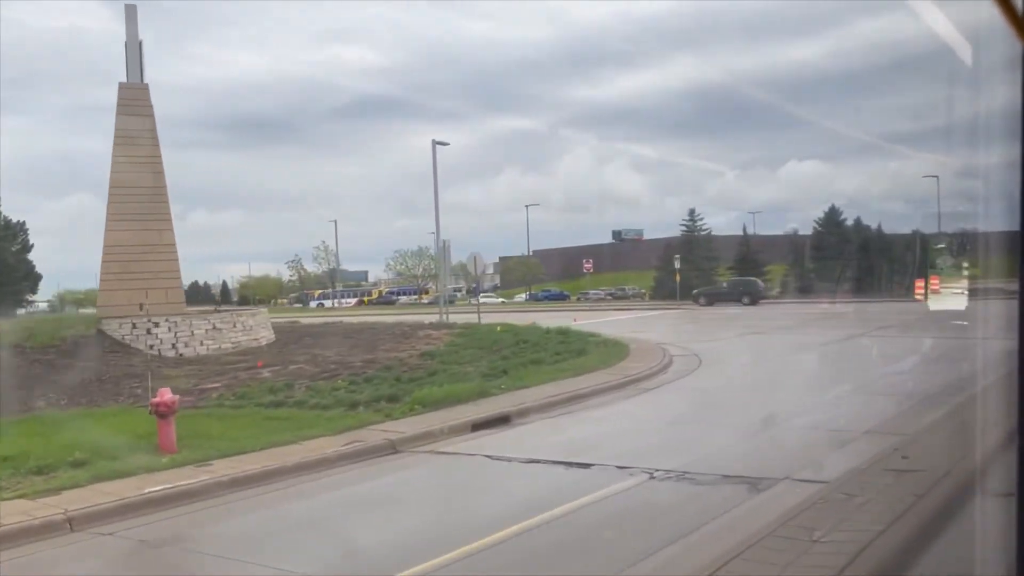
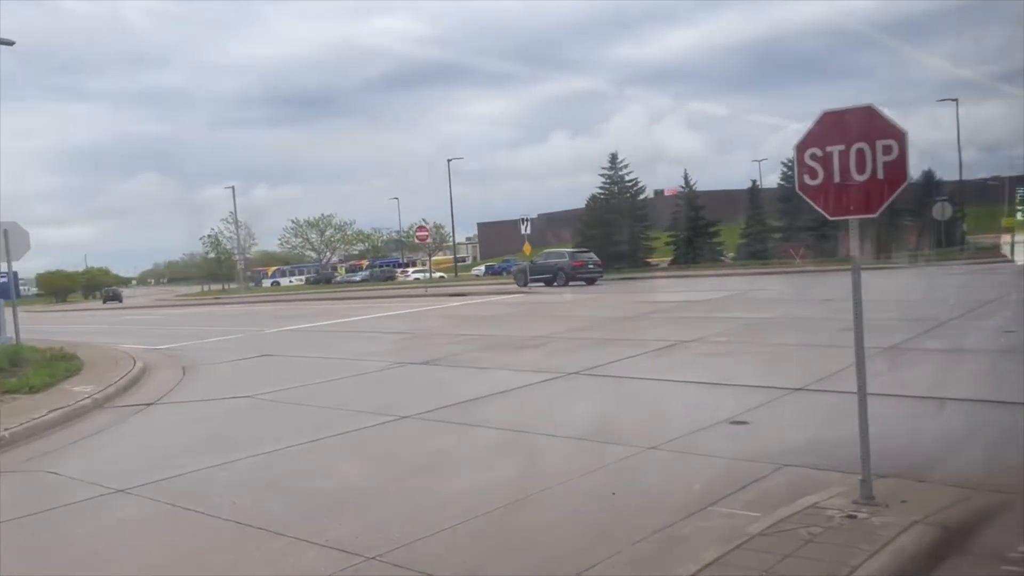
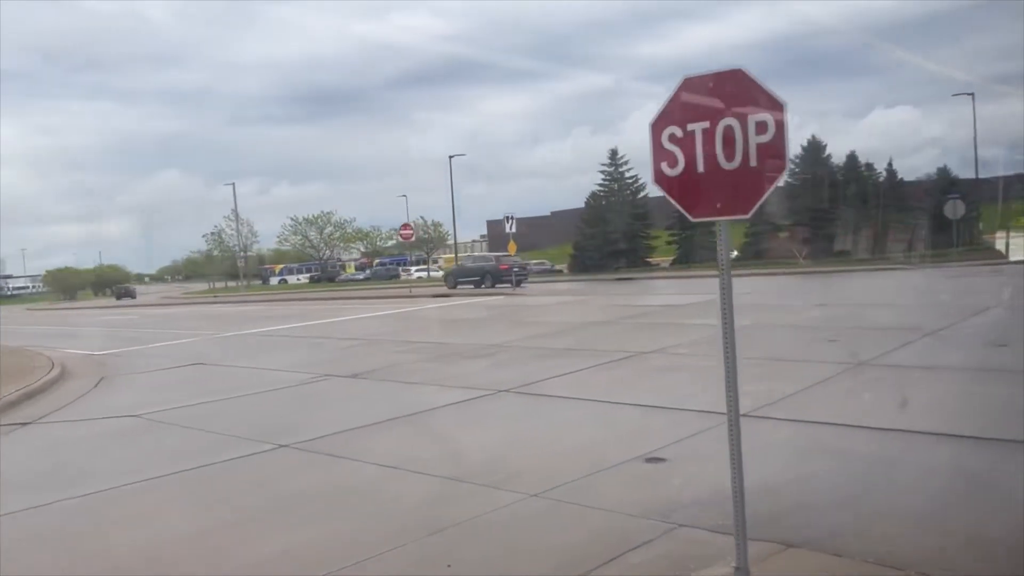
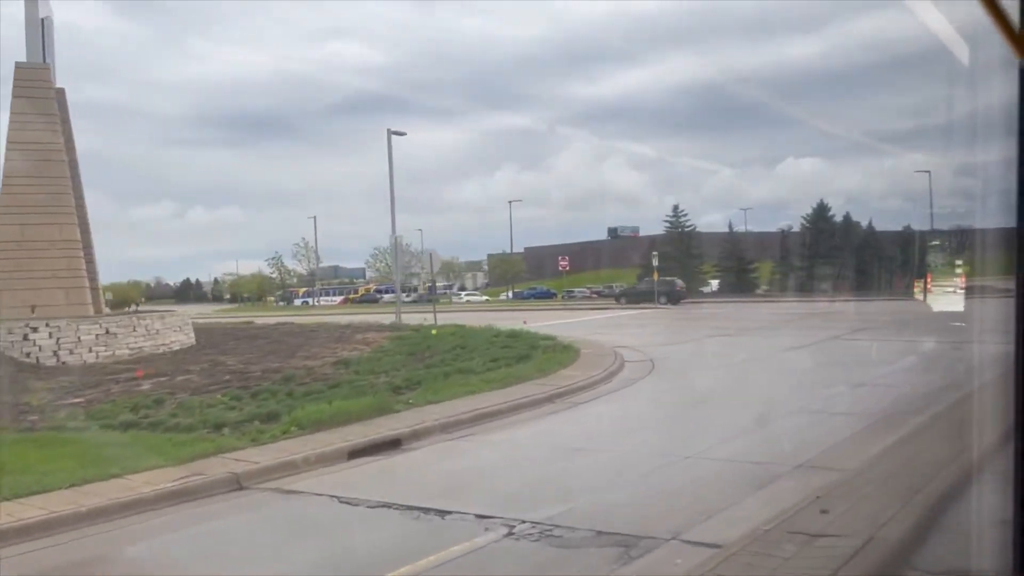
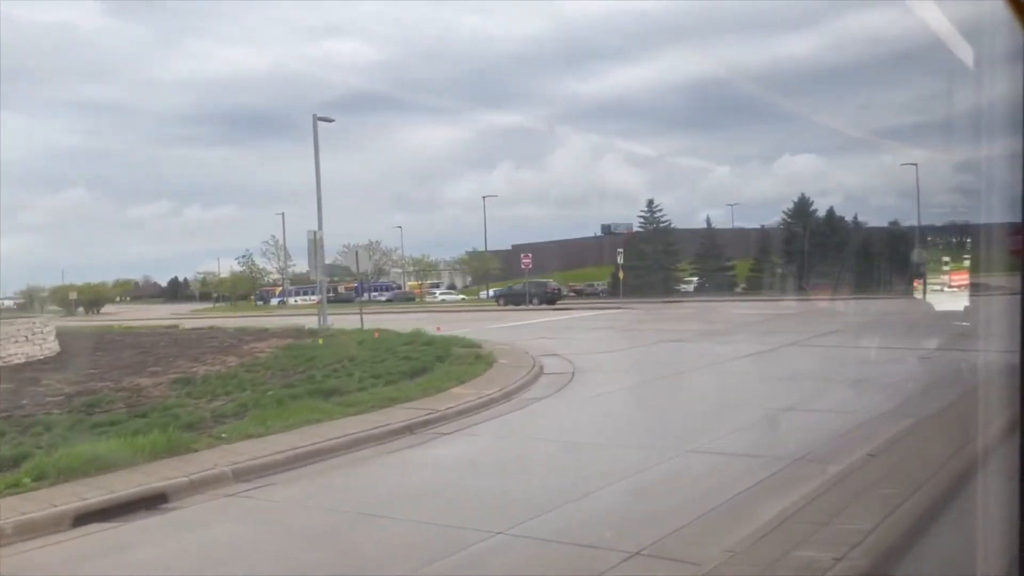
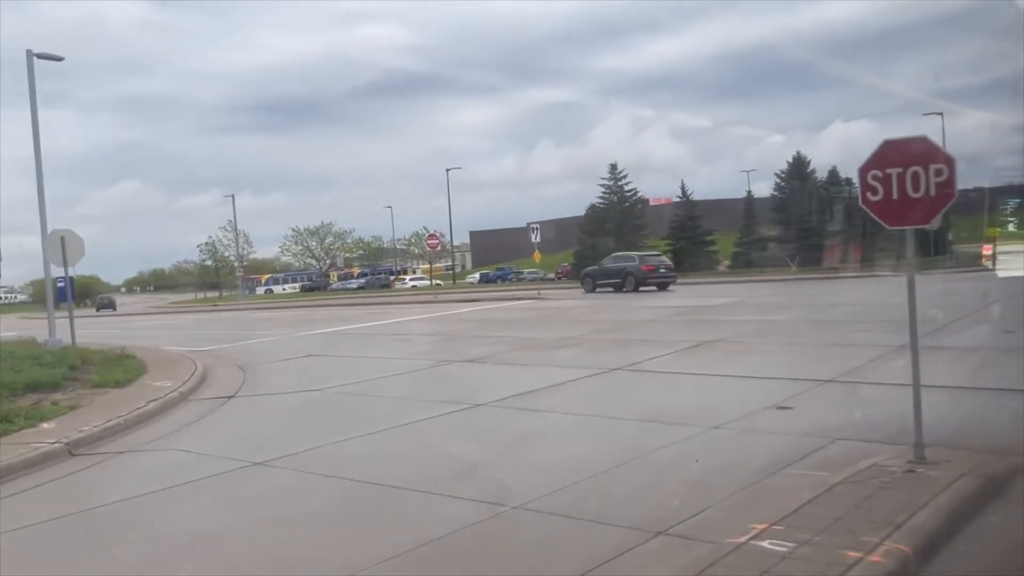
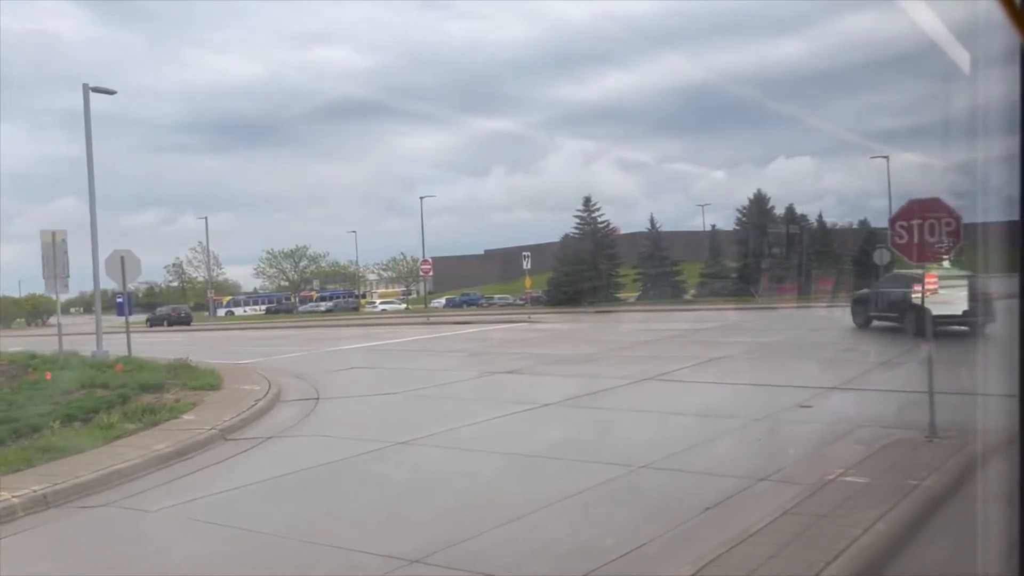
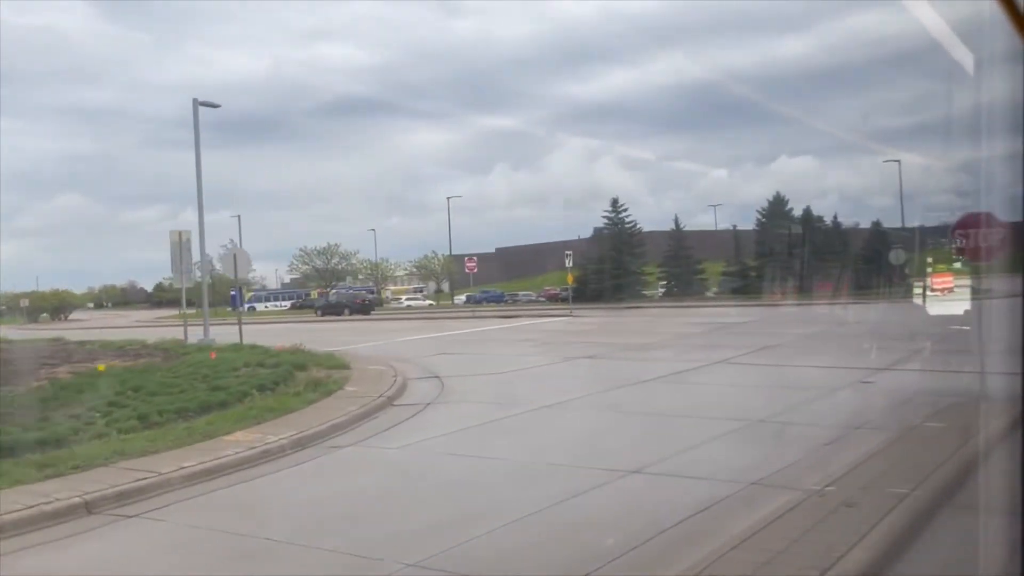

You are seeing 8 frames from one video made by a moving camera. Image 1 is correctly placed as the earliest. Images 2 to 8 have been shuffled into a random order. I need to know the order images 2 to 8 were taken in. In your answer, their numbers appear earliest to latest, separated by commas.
4, 5, 8, 7, 6, 2, 3
